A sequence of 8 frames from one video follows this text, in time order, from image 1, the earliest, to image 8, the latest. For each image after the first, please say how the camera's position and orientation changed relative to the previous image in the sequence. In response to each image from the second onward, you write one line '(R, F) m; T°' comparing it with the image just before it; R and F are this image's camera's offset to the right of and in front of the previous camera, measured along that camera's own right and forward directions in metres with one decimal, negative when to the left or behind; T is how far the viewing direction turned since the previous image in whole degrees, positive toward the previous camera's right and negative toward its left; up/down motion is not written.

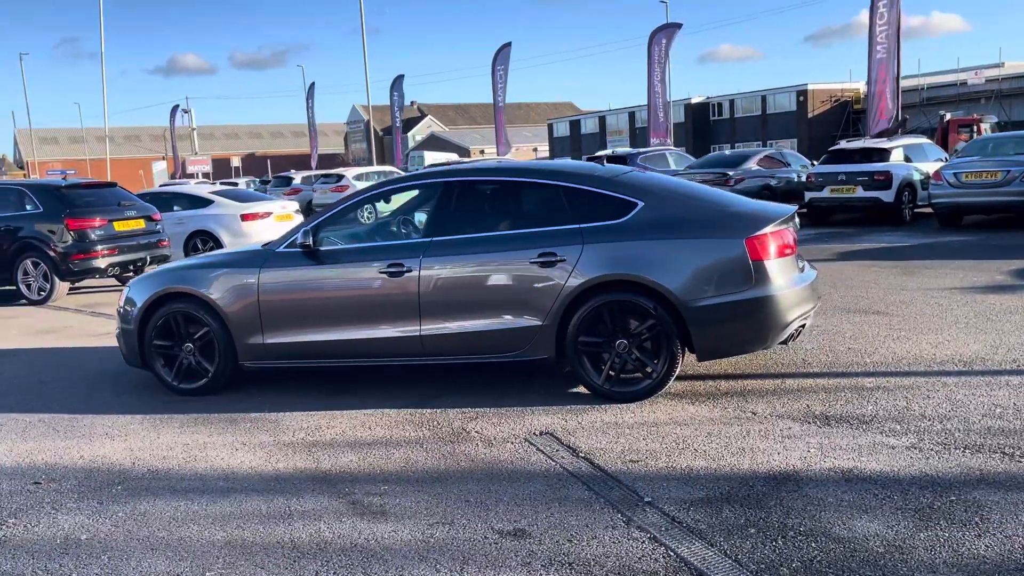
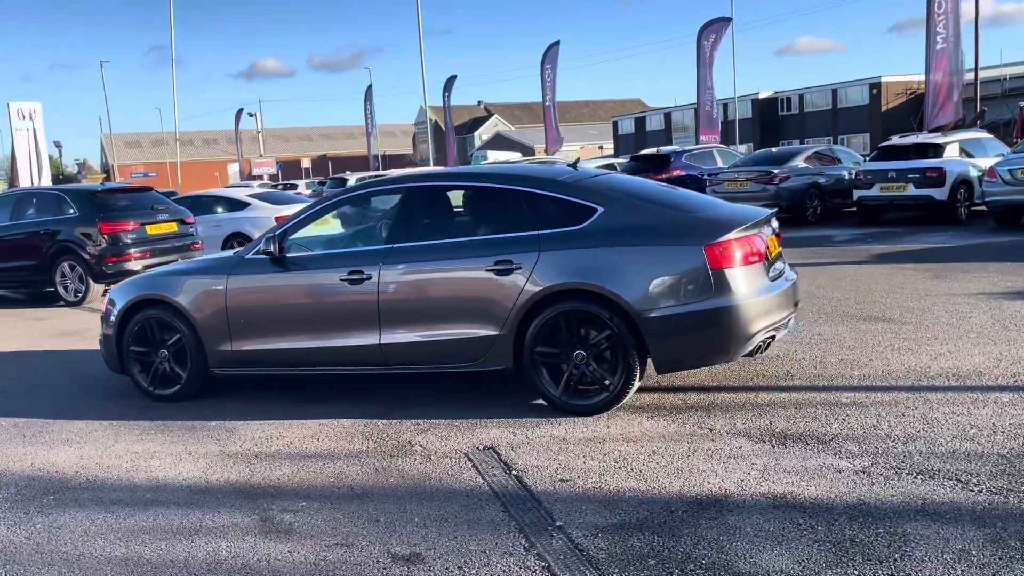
(+0.7, +0.2) m; -5°
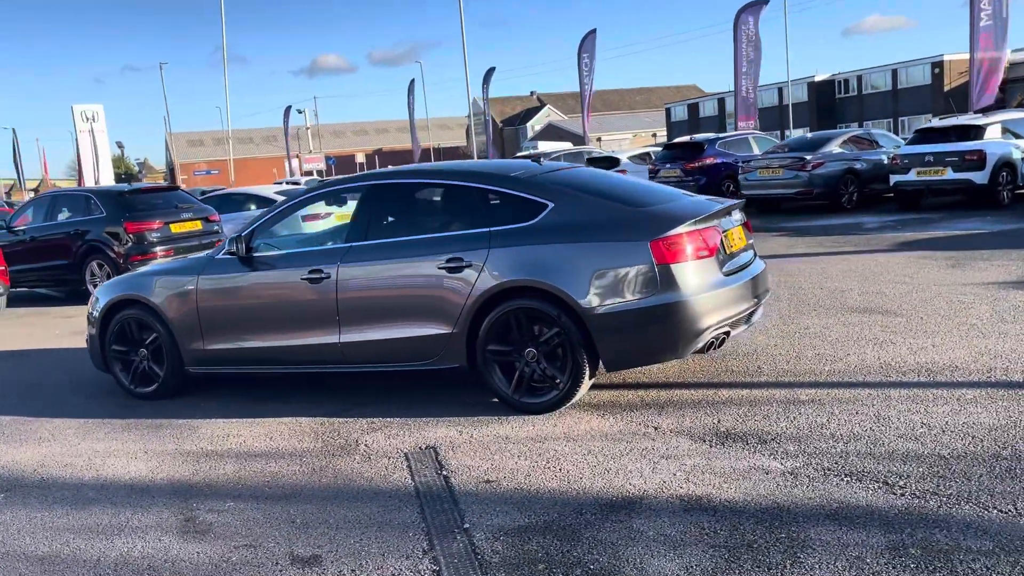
(+0.6, +0.1) m; -4°
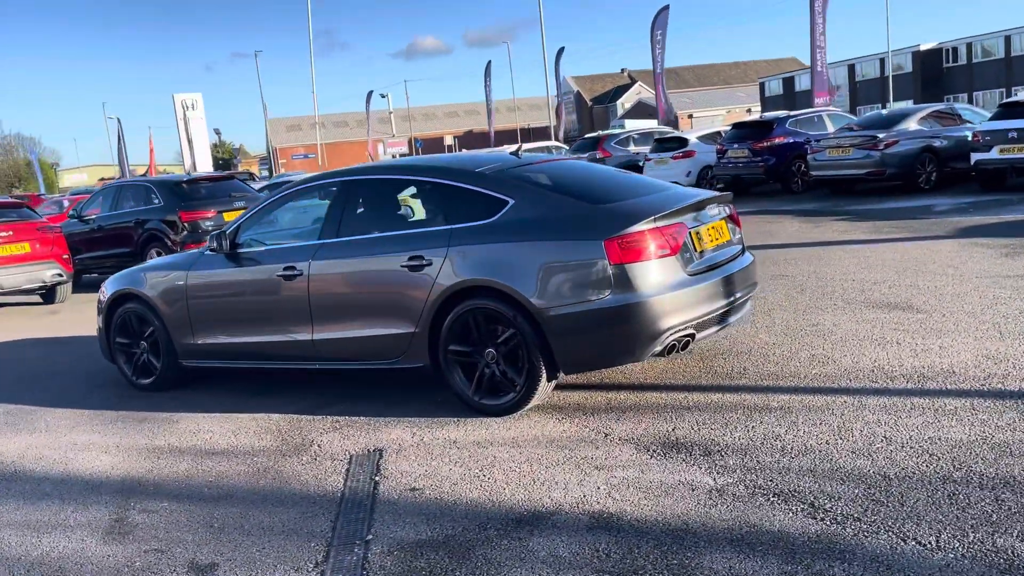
(+0.8, +0.2) m; -6°
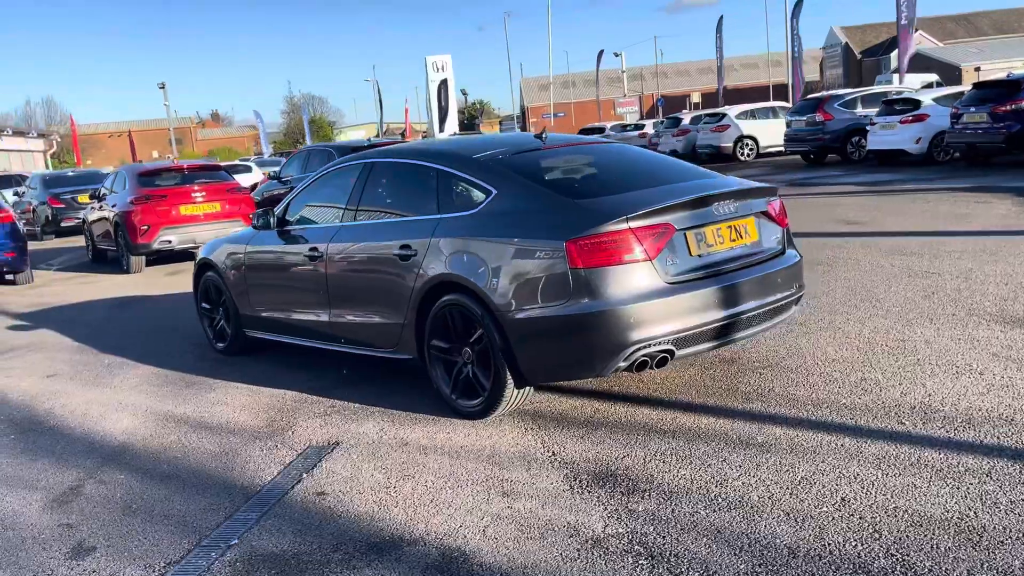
(+1.4, +0.5) m; -16°
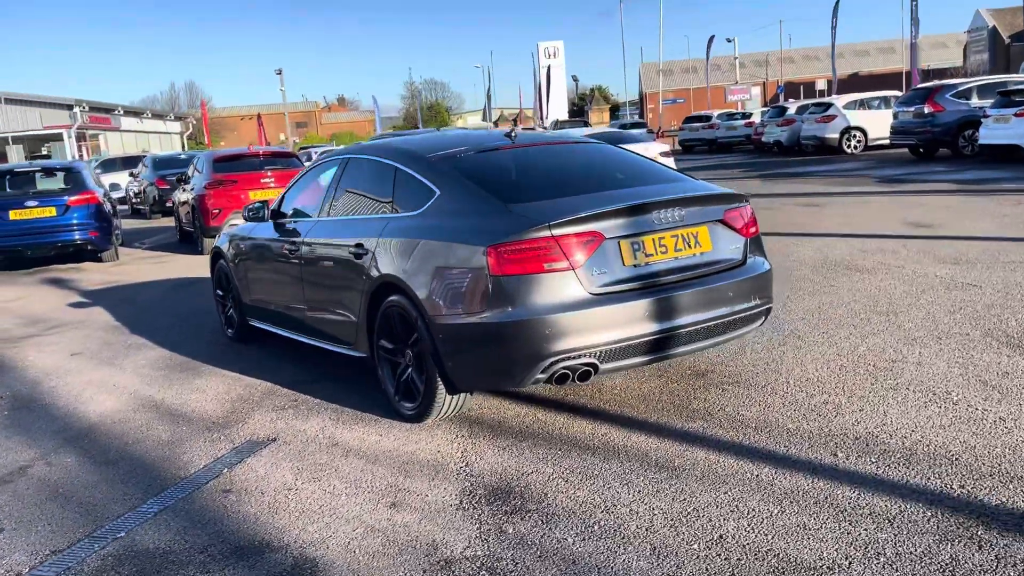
(+0.9, +0.2) m; -8°
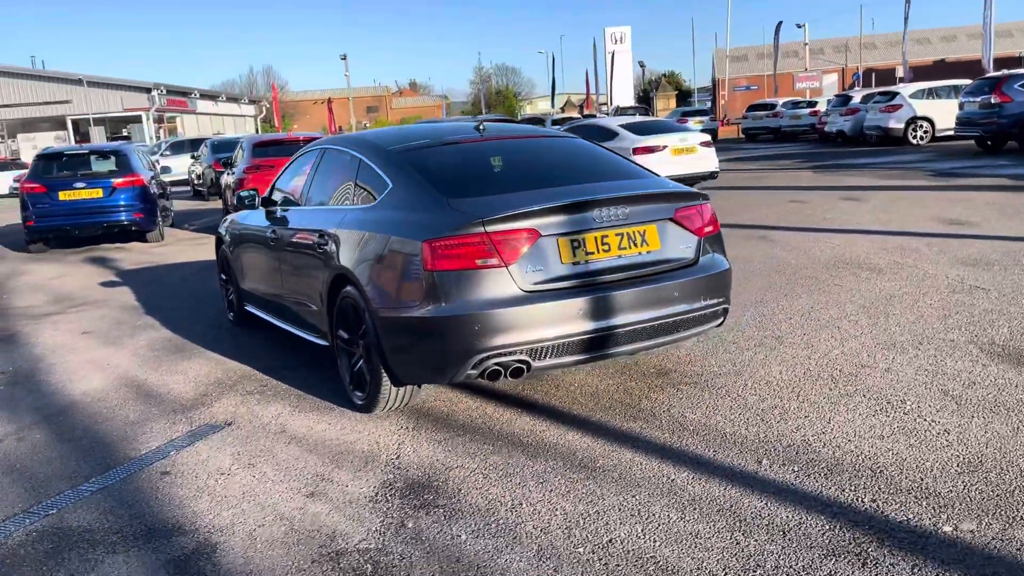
(+0.6, 0.0) m; -4°
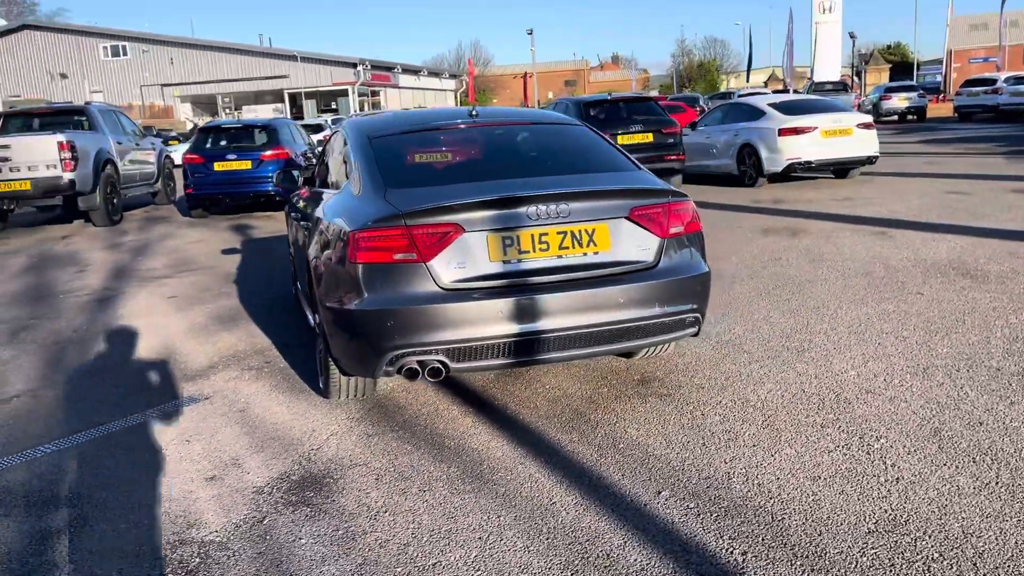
(+1.2, +0.3) m; -13°
